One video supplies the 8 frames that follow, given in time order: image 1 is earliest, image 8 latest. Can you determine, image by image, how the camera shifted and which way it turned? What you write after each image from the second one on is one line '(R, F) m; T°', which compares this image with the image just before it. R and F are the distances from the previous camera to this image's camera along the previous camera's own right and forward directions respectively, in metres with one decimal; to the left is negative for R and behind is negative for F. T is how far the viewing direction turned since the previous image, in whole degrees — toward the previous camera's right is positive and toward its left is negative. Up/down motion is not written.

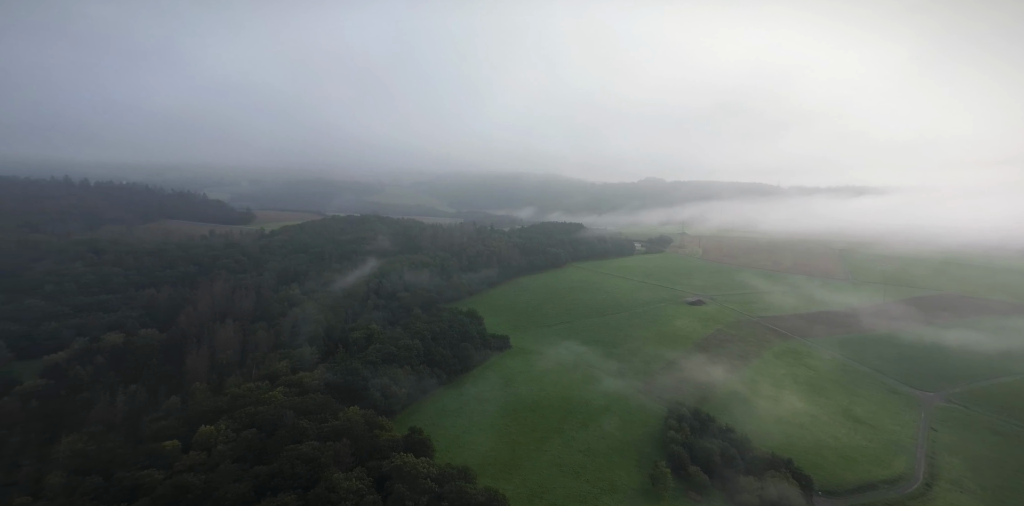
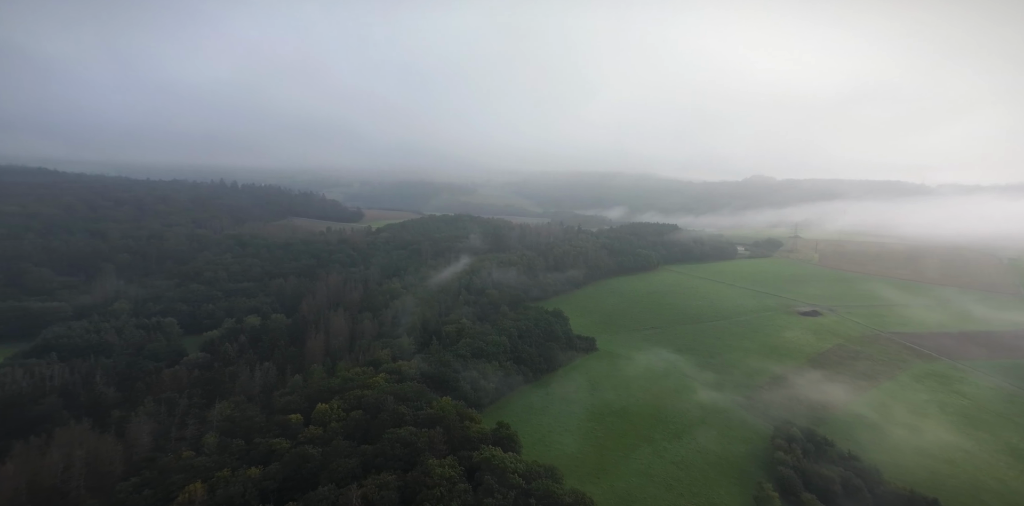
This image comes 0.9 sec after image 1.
(-0.1, +0.3) m; -8°
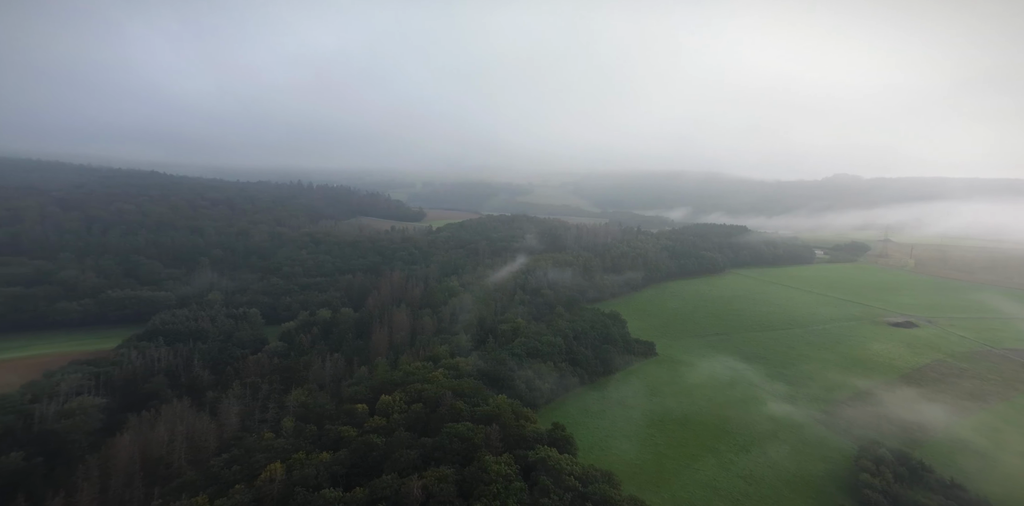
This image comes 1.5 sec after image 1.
(-0.1, +0.3) m; -5°
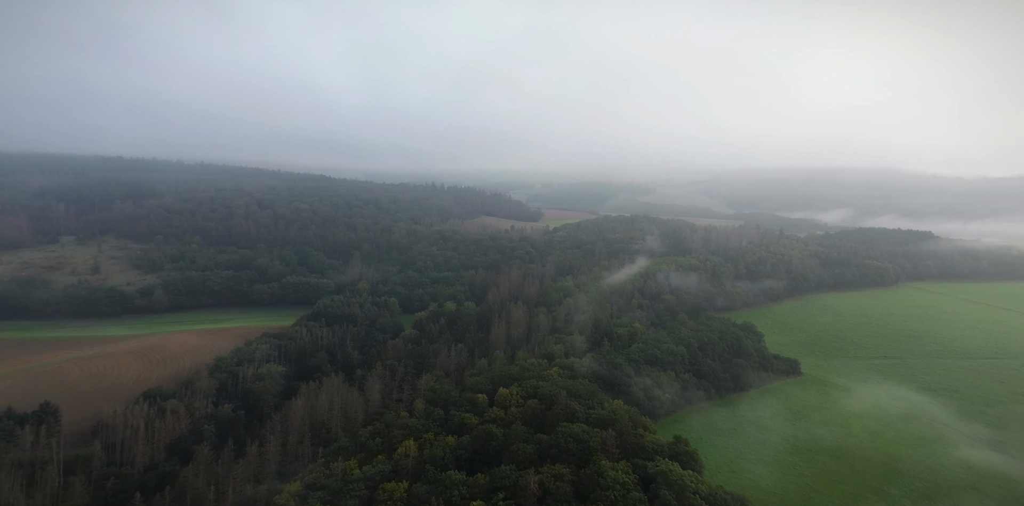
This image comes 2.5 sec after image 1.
(-0.3, +0.9) m; -10°
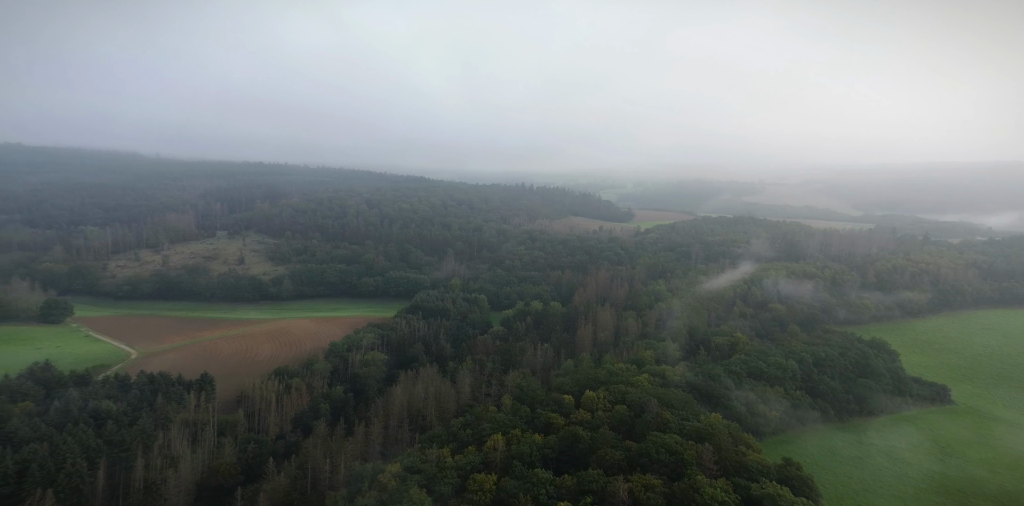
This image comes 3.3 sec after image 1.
(-0.4, +1.1) m; -8°
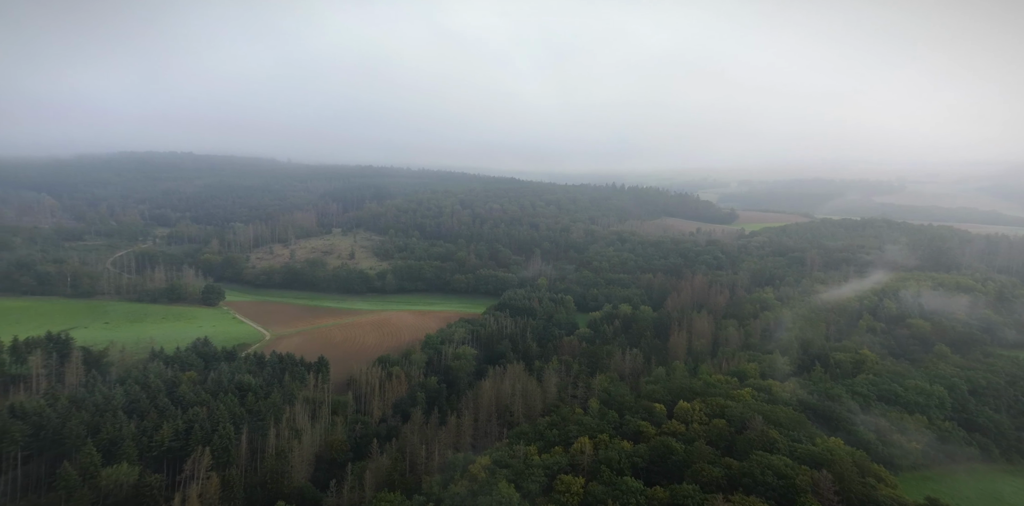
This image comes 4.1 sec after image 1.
(-0.7, +1.6) m; -8°
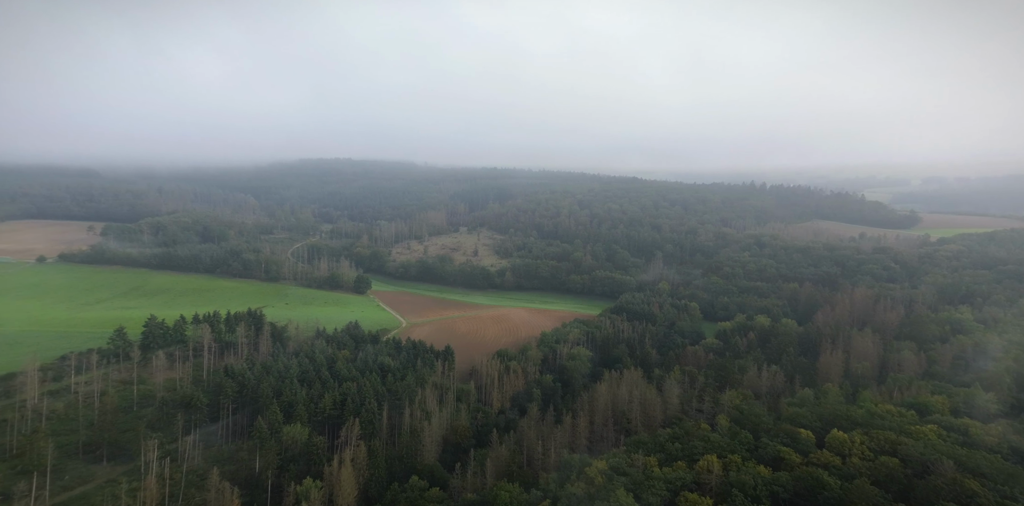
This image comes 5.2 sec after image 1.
(-1.6, +3.4) m; -10°
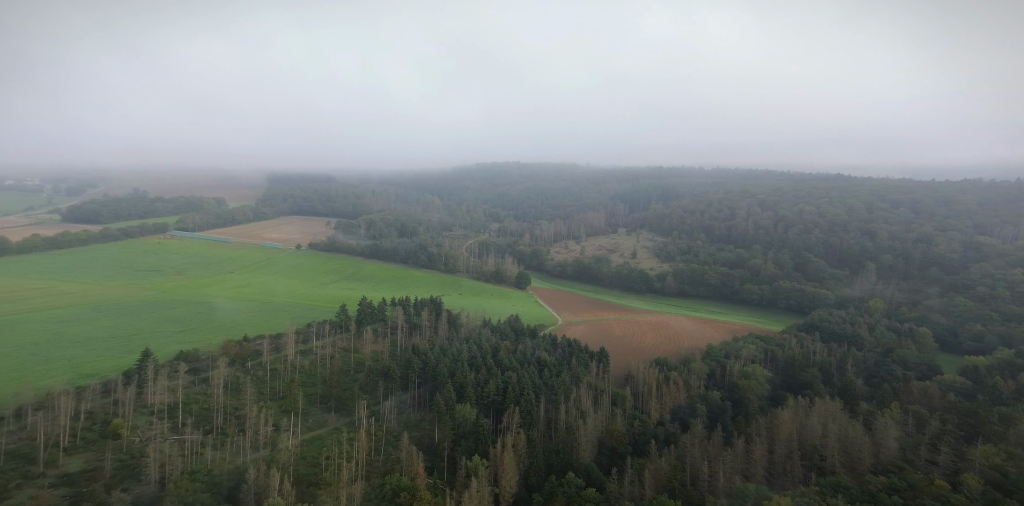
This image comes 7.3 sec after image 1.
(-3.5, +8.1) m; -14°
